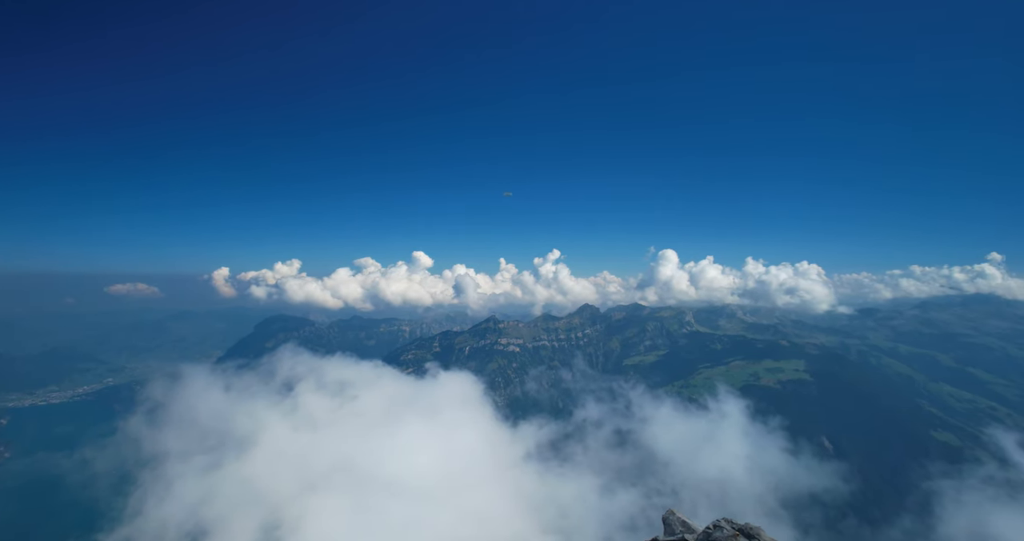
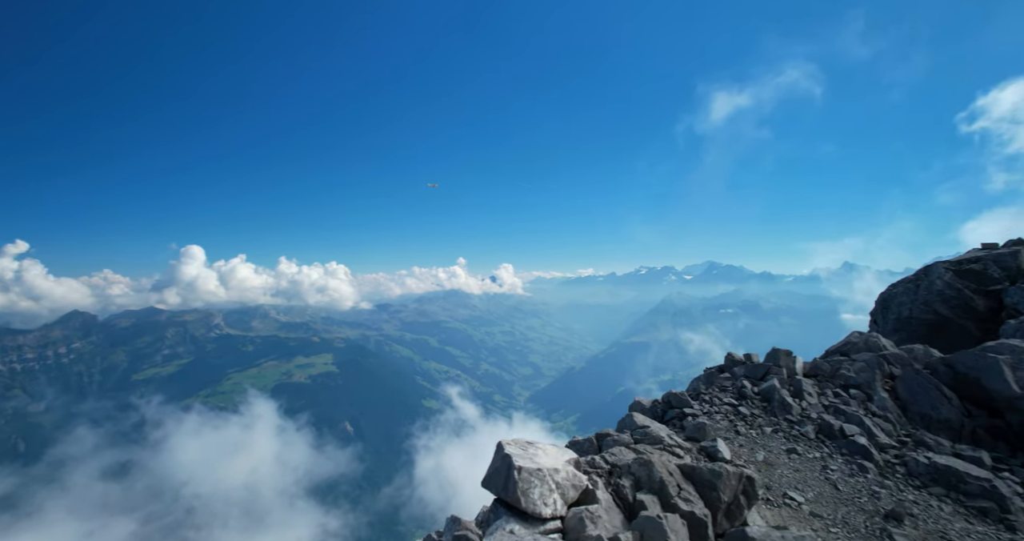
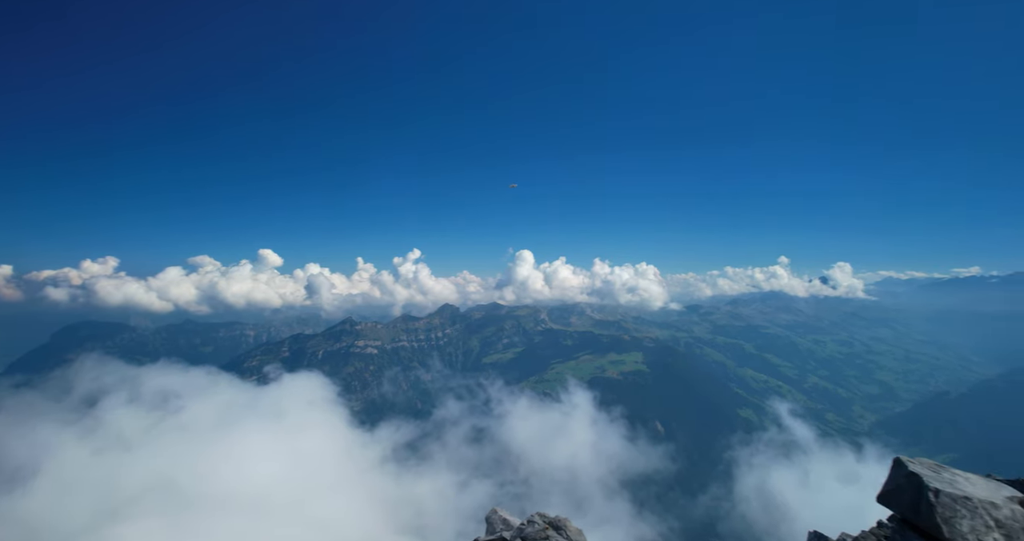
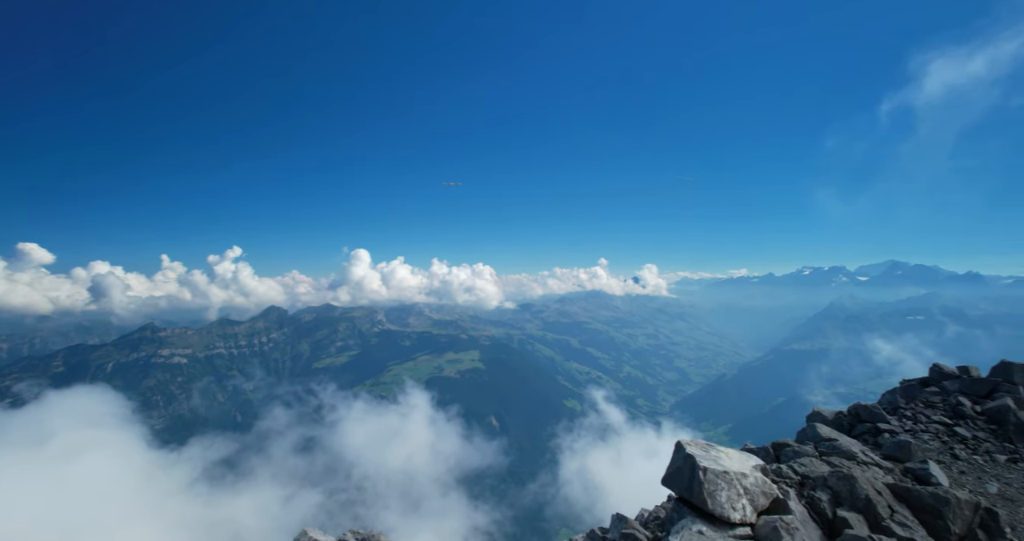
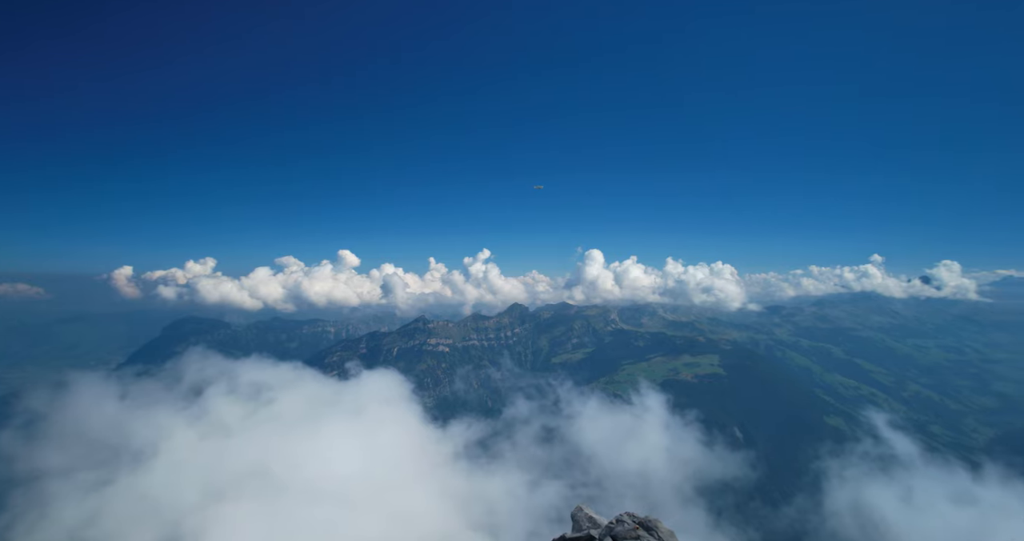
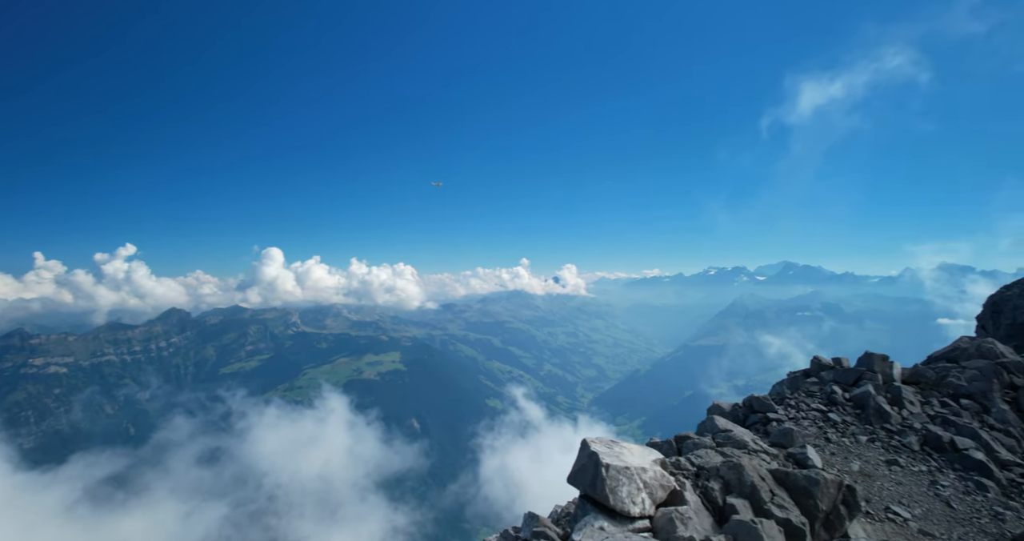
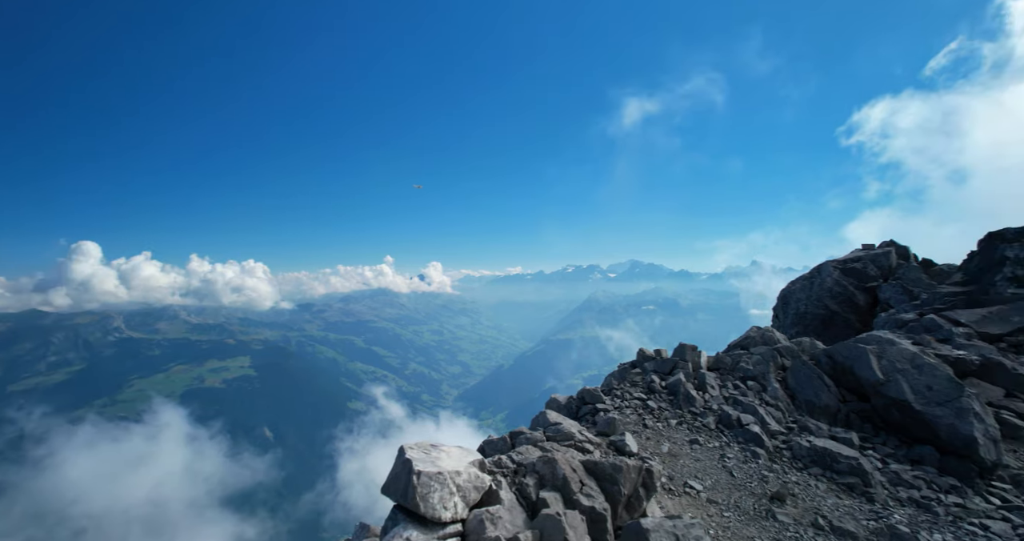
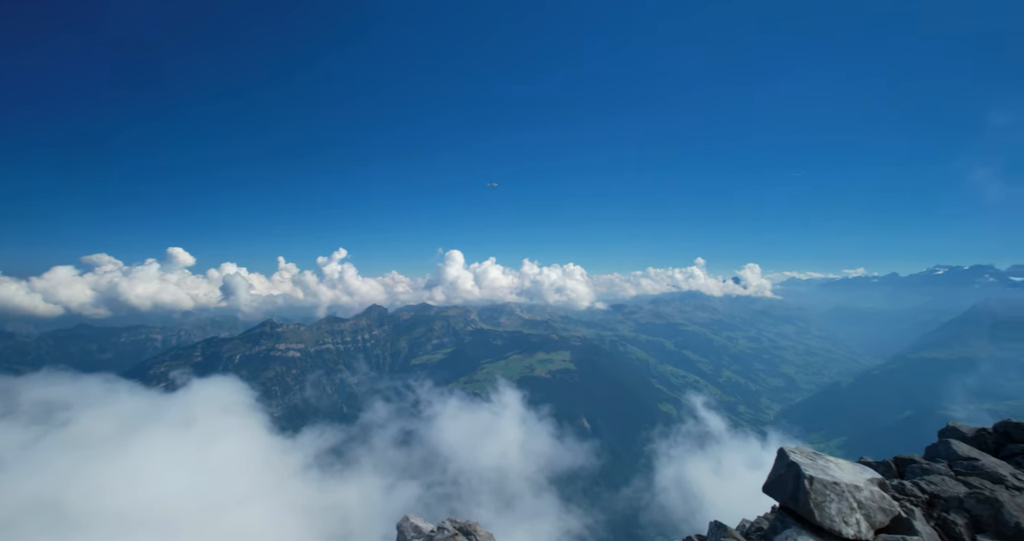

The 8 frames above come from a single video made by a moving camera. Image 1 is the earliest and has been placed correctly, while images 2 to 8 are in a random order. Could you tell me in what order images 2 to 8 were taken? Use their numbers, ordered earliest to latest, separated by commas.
5, 3, 8, 4, 6, 2, 7
